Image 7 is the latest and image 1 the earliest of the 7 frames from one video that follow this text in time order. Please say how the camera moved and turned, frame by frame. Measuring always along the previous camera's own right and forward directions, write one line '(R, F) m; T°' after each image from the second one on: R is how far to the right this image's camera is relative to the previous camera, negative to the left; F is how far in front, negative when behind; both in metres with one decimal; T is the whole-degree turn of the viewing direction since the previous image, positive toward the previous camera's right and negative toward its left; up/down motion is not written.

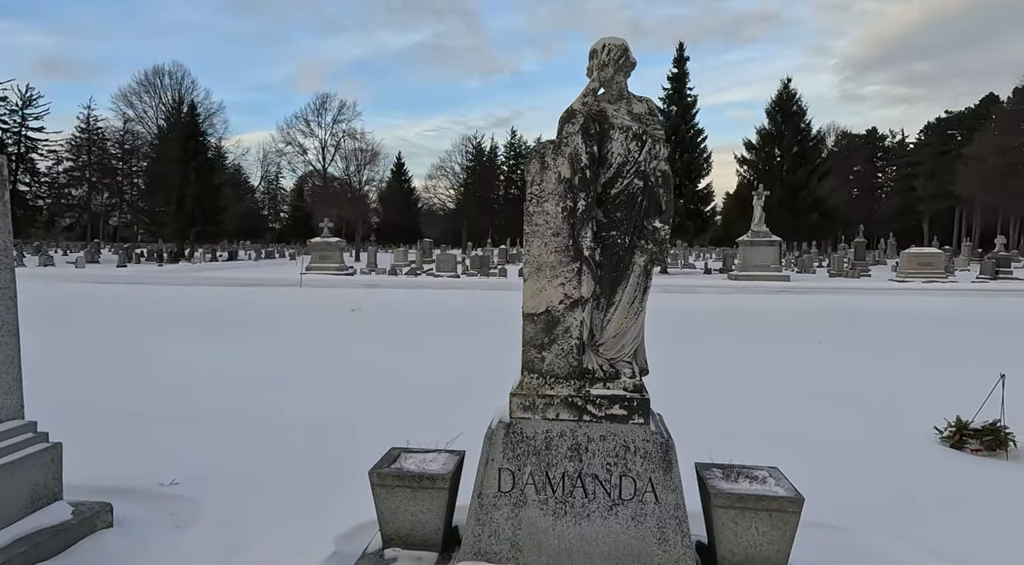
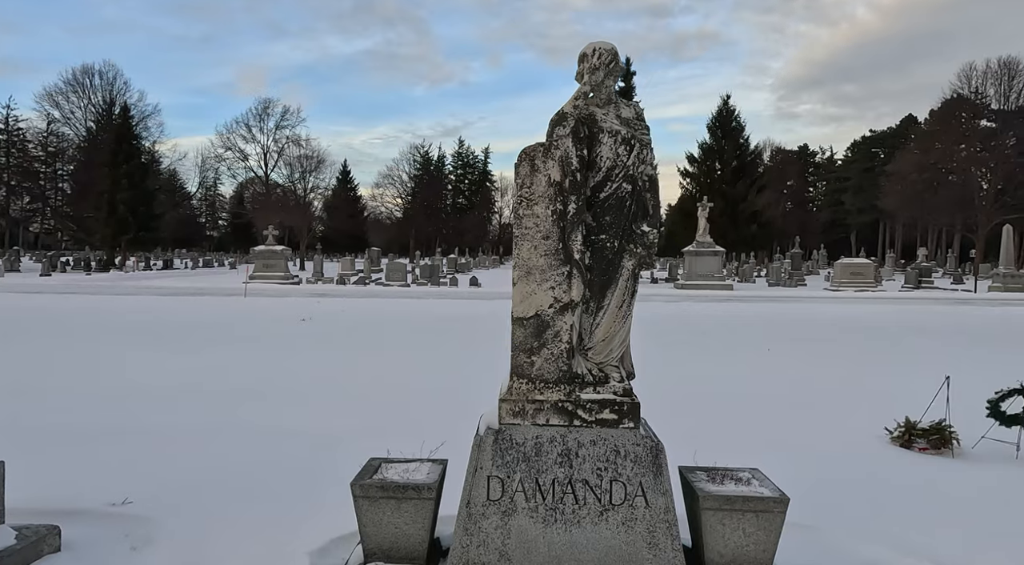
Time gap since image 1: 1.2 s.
(-0.2, +0.1) m; +4°
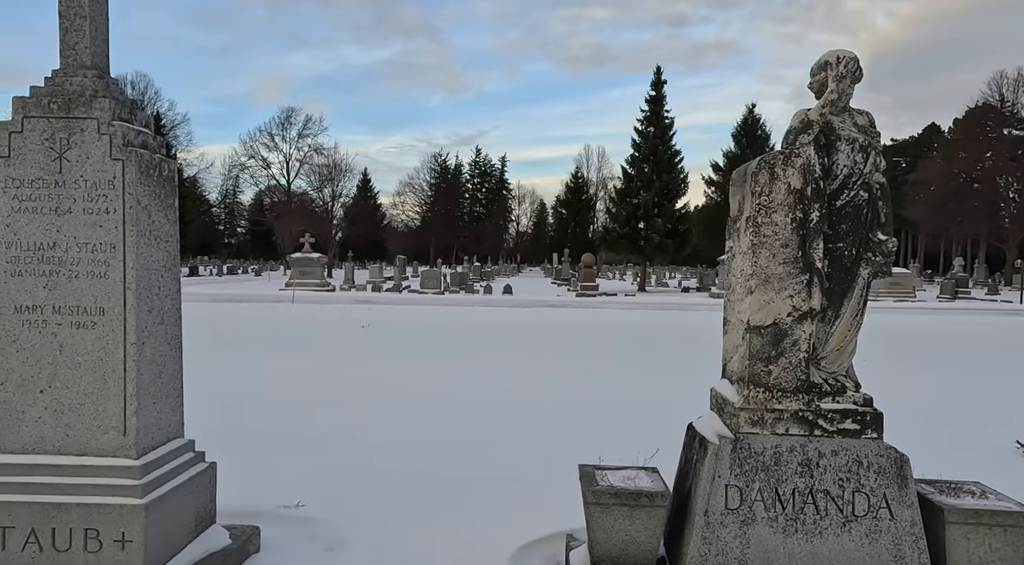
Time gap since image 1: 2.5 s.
(-0.9, 0.0) m; -3°
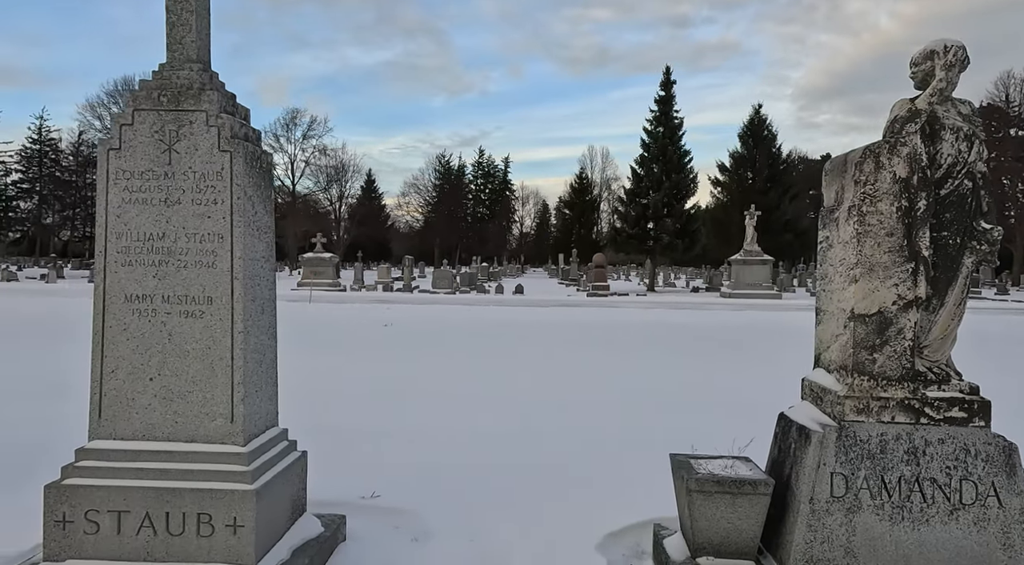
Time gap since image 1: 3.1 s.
(-0.4, 0.0) m; -1°
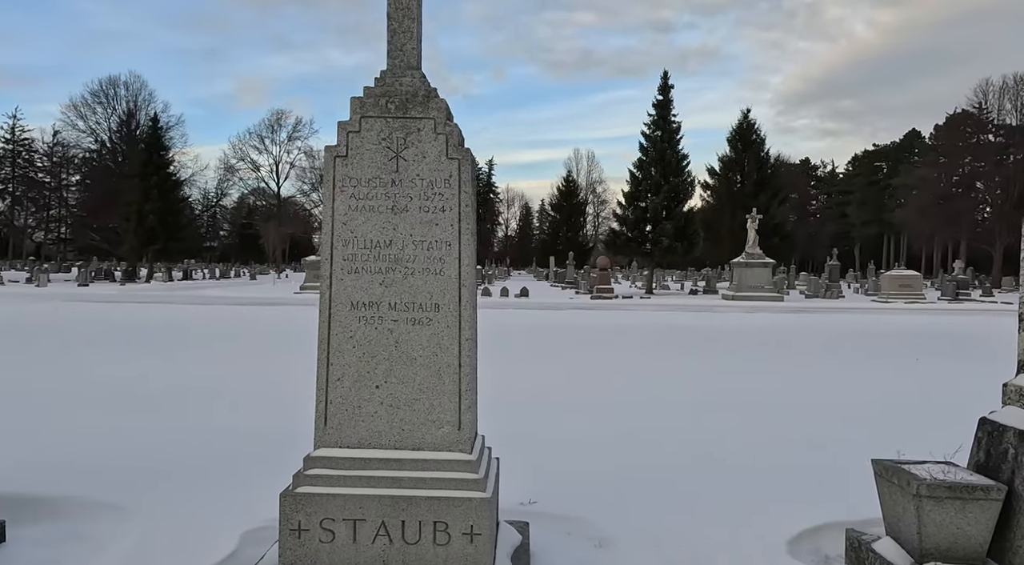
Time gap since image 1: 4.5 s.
(-1.1, 0.0) m; 0°
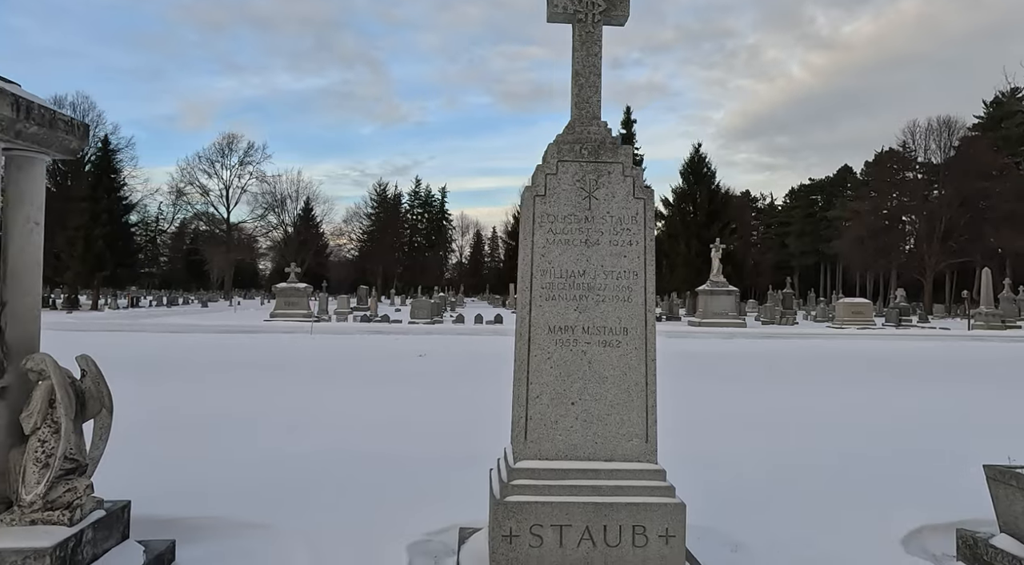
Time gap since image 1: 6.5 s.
(-1.2, -0.4) m; +3°
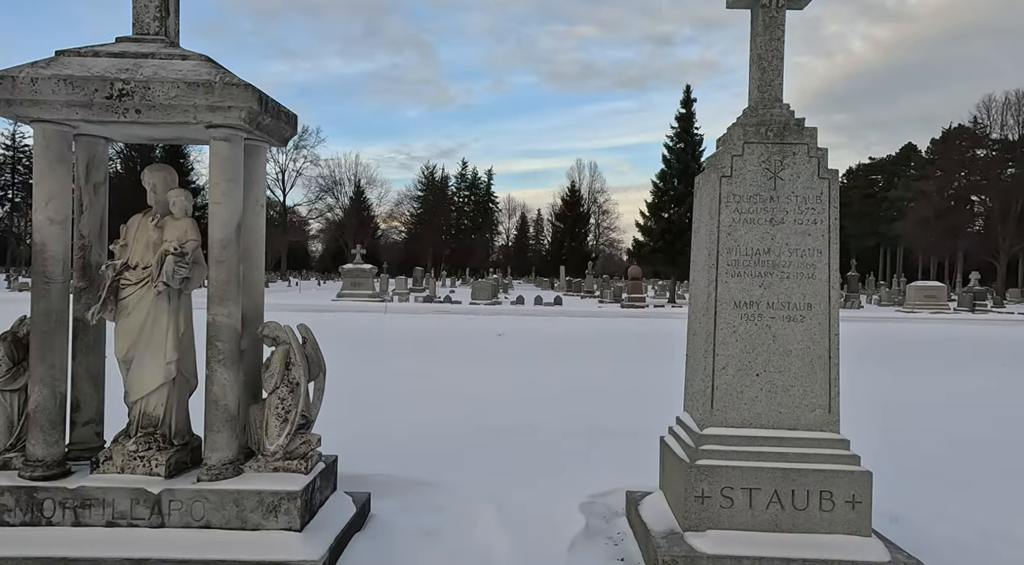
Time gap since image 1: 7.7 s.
(-0.7, -0.3) m; -4°
